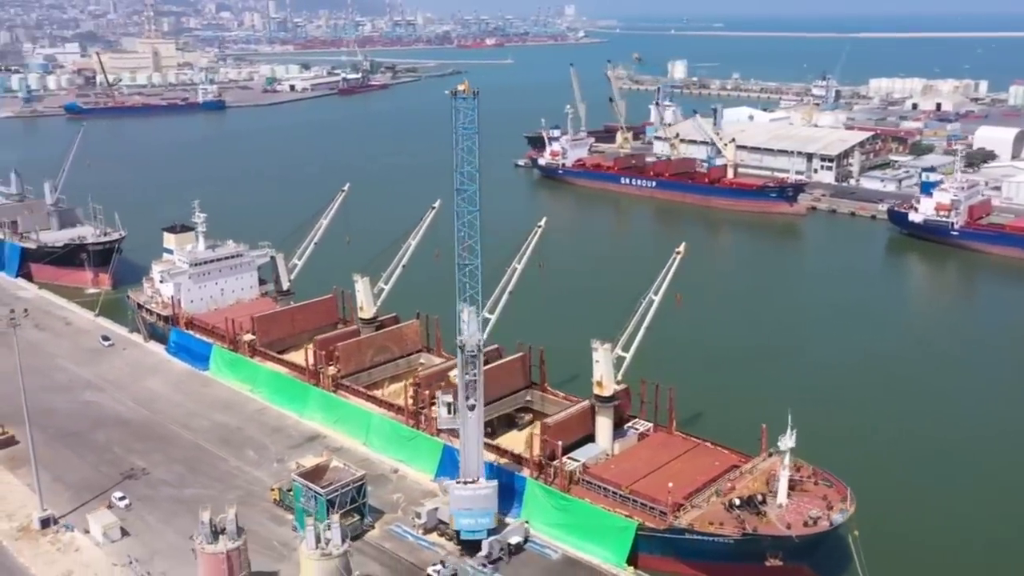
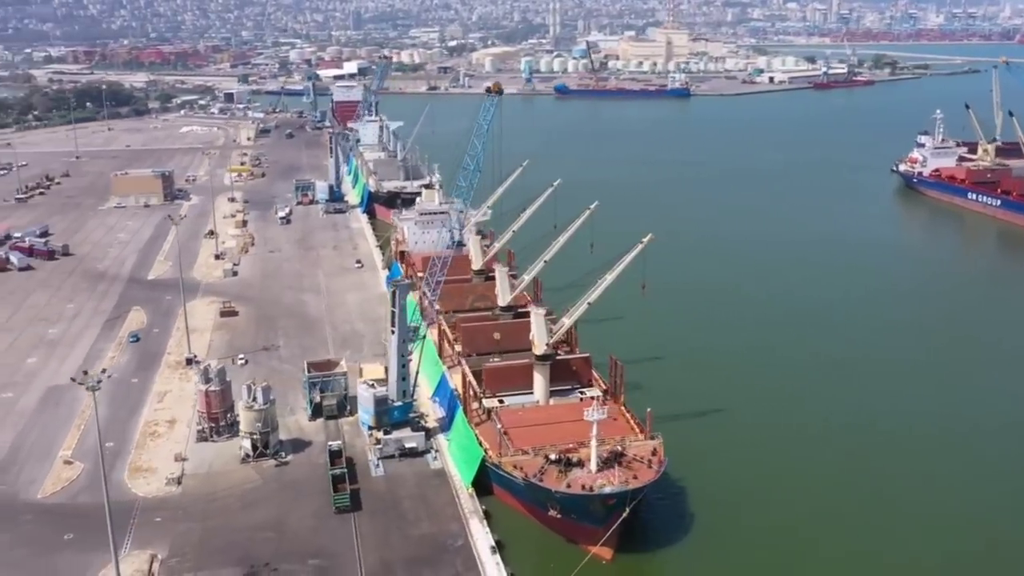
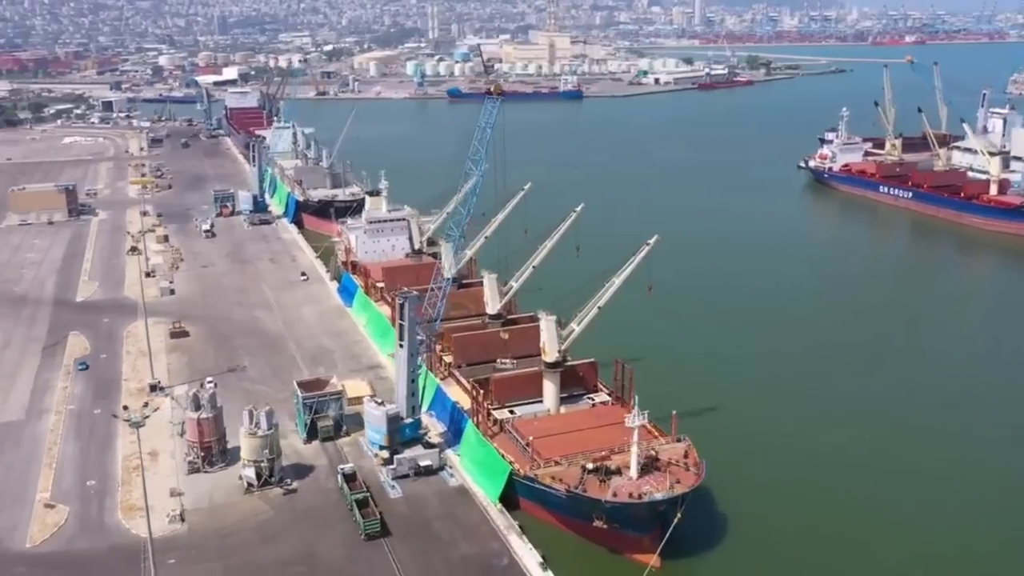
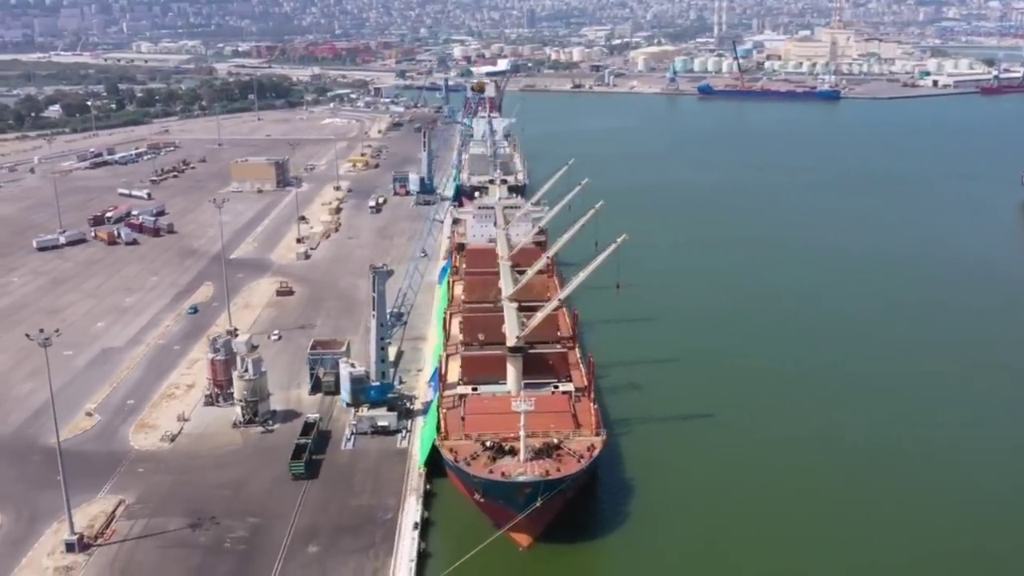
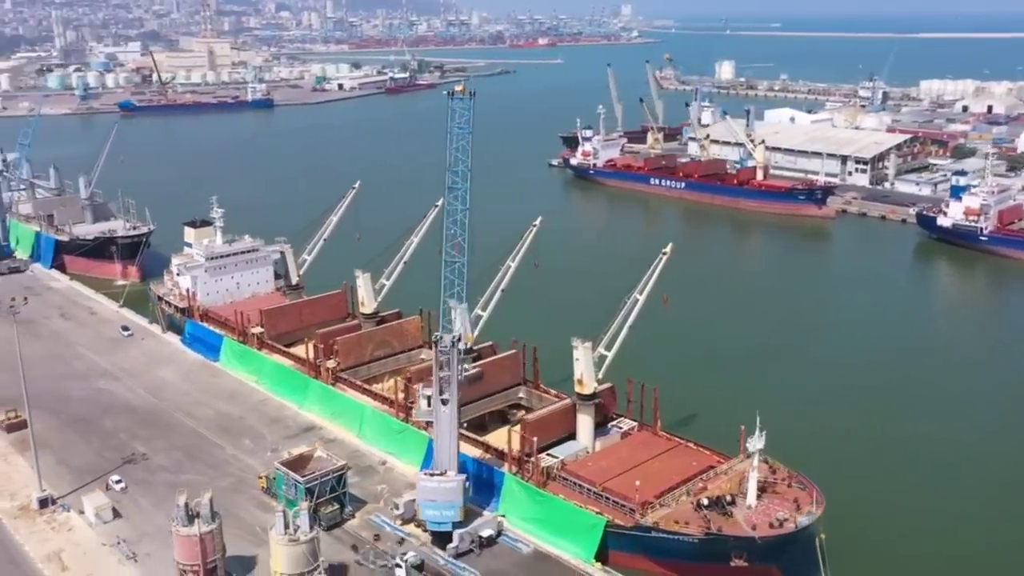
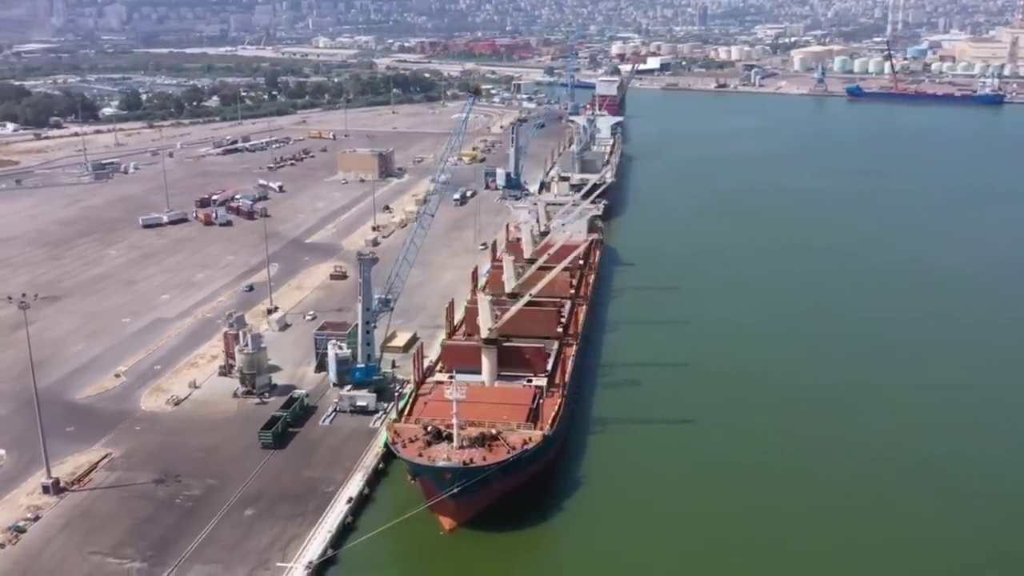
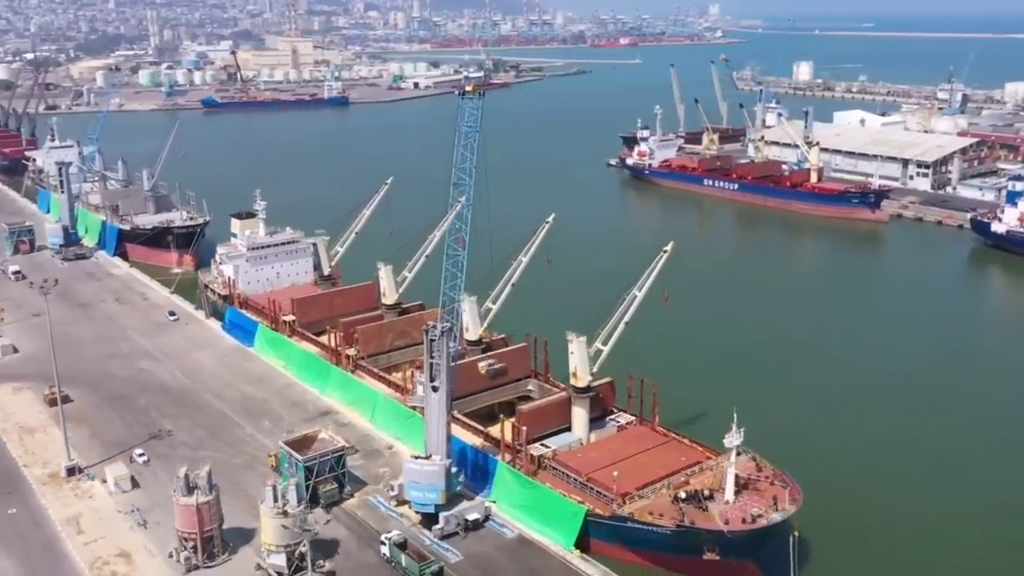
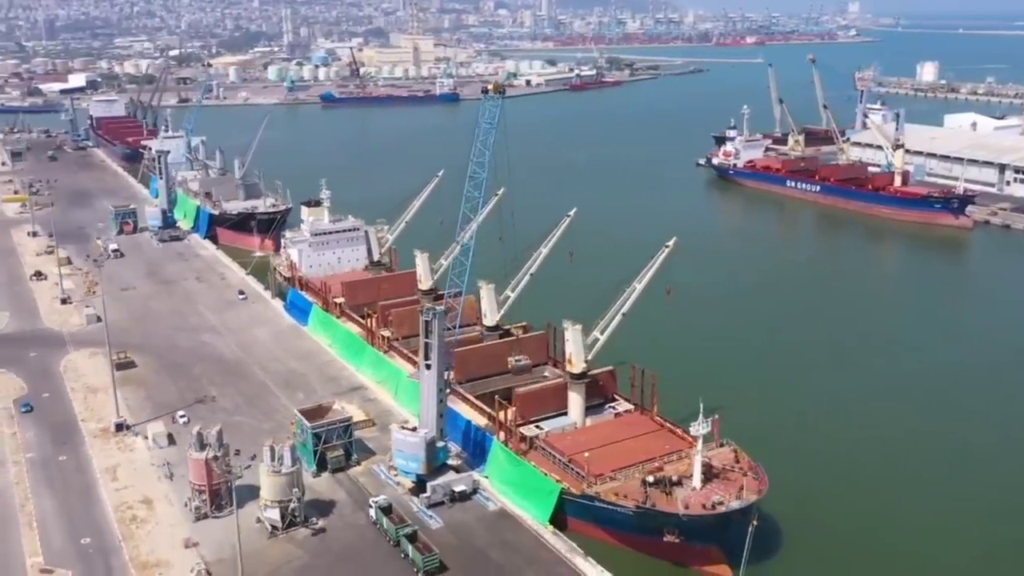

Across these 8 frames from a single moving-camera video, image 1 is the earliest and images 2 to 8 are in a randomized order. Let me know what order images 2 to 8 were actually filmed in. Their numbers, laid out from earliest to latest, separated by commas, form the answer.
5, 7, 8, 3, 2, 4, 6
